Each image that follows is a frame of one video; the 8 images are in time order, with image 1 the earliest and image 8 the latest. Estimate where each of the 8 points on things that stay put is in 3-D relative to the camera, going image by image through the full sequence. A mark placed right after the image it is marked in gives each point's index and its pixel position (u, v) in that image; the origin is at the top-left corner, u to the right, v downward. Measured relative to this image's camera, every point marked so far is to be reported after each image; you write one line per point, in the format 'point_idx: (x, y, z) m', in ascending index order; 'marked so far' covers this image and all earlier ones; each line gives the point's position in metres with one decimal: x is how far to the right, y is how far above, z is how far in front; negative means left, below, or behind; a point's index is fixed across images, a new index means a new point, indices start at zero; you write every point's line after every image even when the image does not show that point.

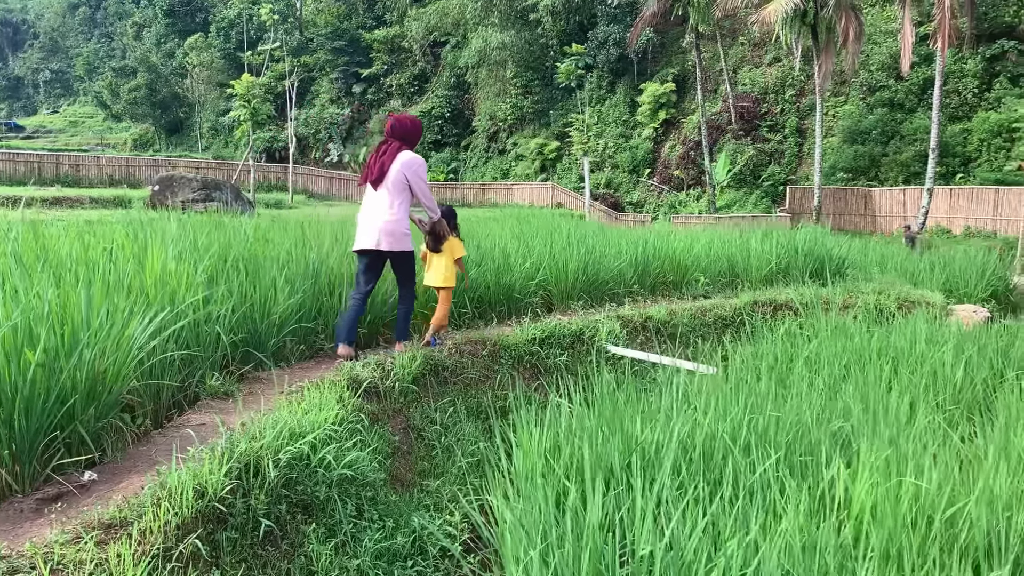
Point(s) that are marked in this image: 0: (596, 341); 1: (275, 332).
0: (+0.4, -0.3, +4.7) m
1: (-0.9, -0.2, +3.5) m
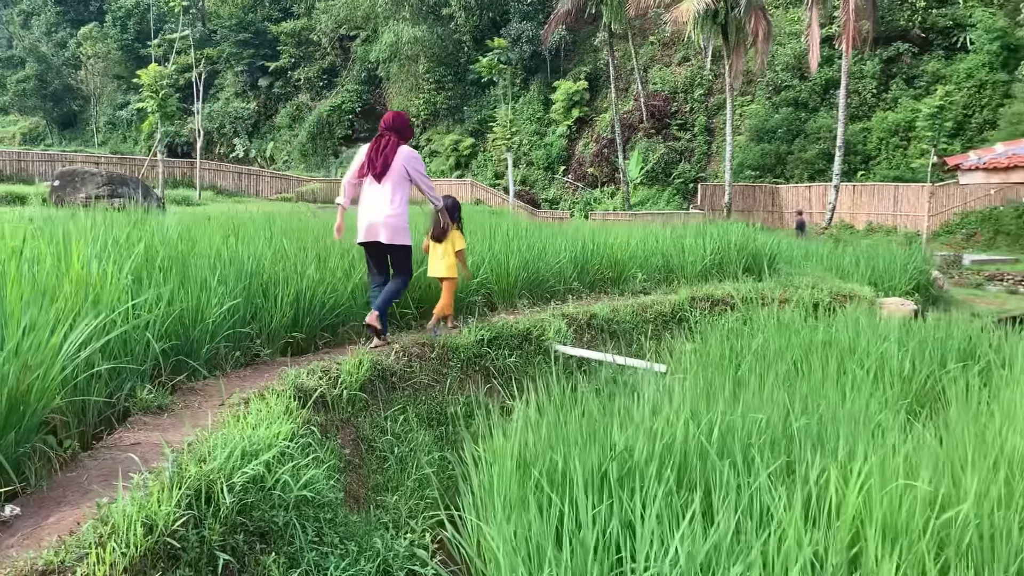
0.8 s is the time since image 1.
0: (+0.2, -0.3, +4.6) m
1: (-1.1, -0.2, +3.2) m
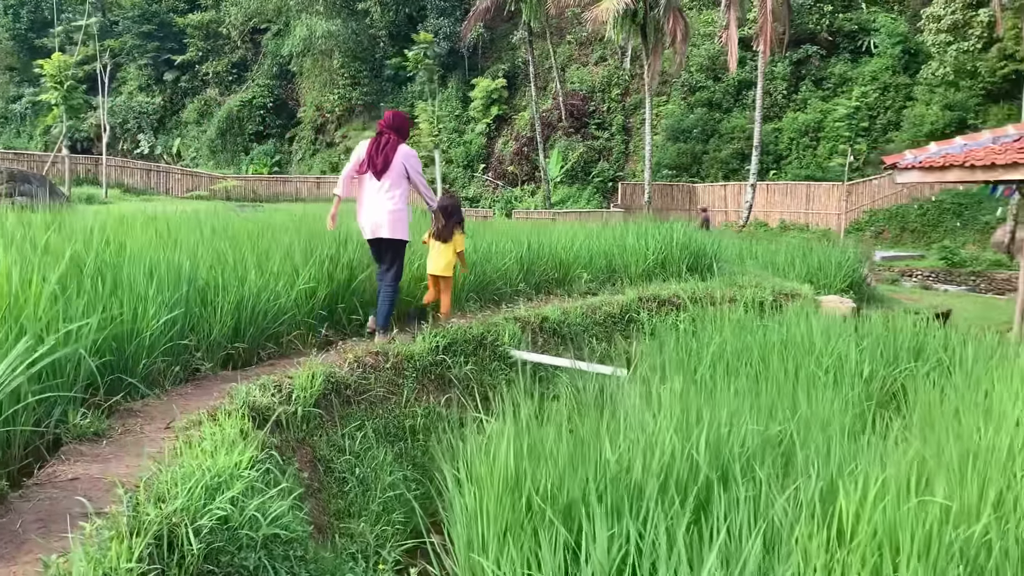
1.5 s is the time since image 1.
0: (-0.1, -0.3, +4.4) m
1: (-1.2, -0.2, +2.9) m
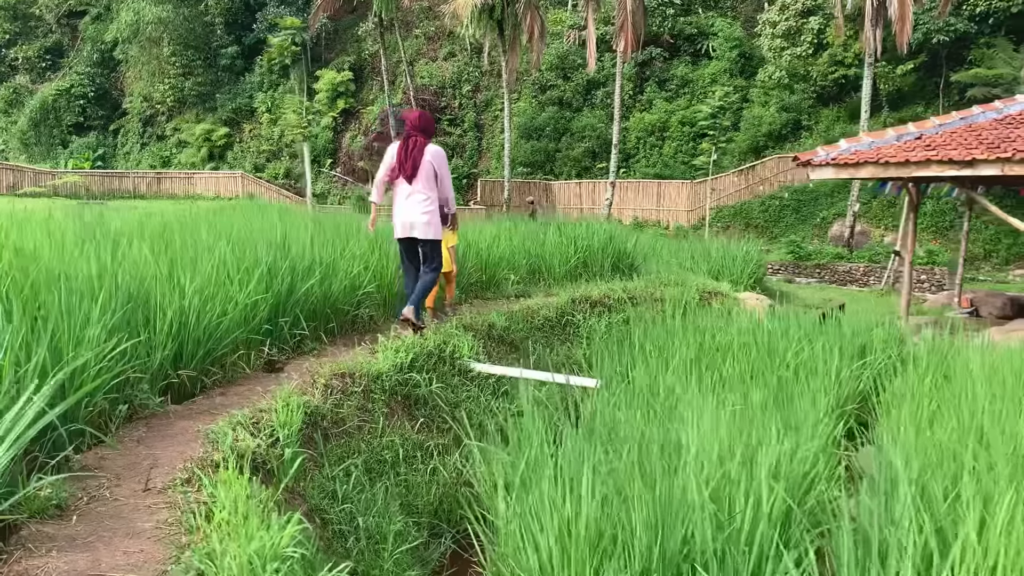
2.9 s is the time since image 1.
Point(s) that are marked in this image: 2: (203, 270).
0: (-0.2, -0.3, +3.9) m
1: (-1.1, -0.3, +2.3) m
2: (-1.1, +0.1, +3.3) m
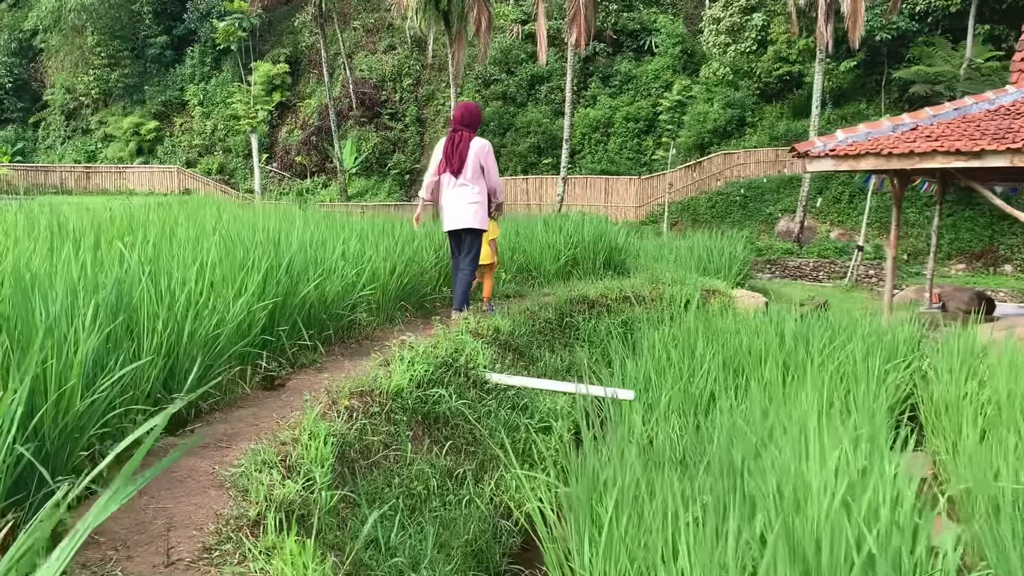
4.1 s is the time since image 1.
0: (-0.2, -0.3, +3.5) m
1: (-0.9, -0.3, +1.8) m
2: (-1.0, 0.0, +2.8) m
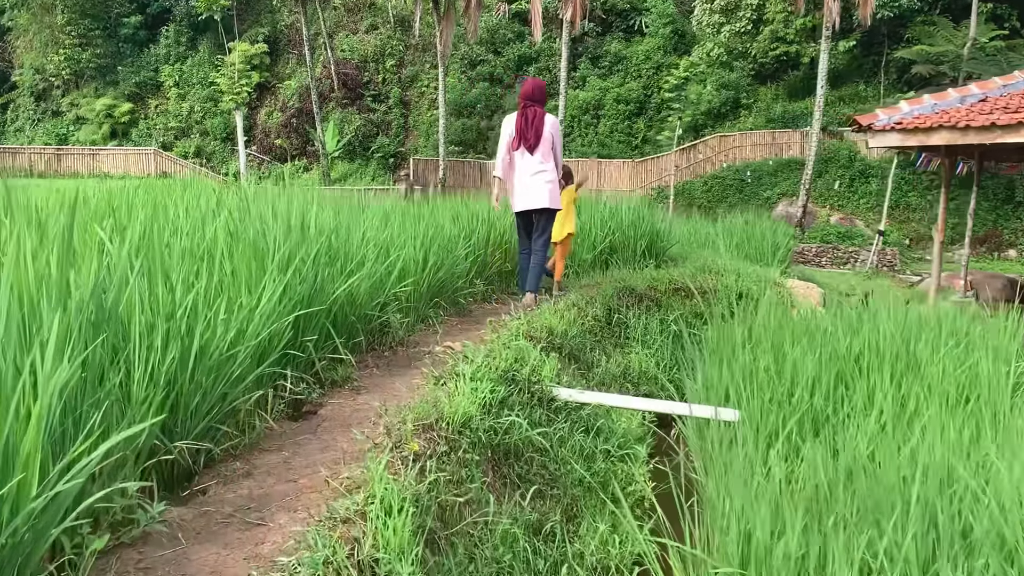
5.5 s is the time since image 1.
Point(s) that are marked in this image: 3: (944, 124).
0: (+0.1, -0.3, +2.8) m
1: (-0.6, -0.3, +1.1) m
2: (-0.8, 0.0, +2.1) m
3: (+2.6, +1.0, +5.3) m
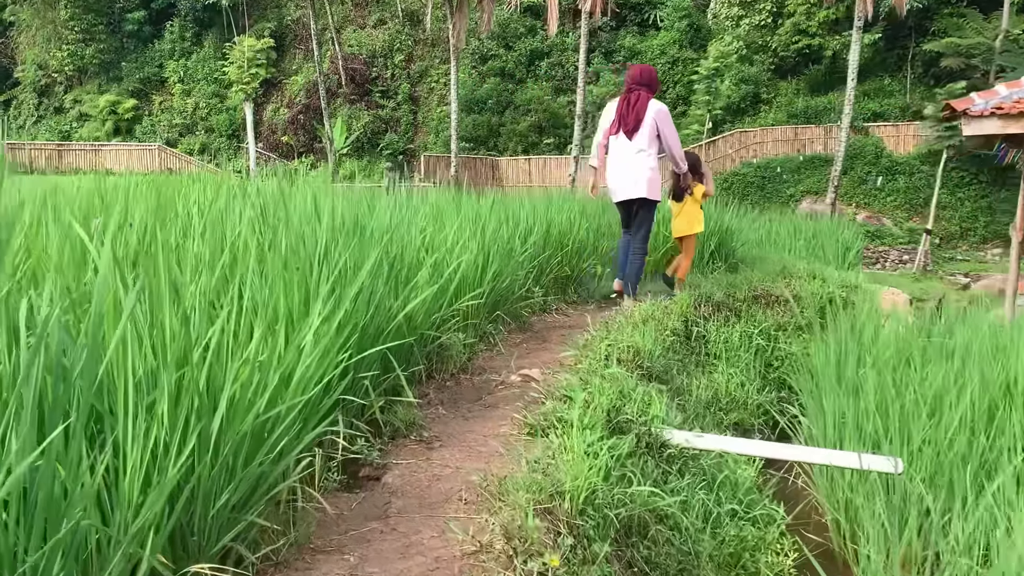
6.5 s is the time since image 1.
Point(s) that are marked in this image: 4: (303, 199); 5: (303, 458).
0: (+0.3, -0.3, +2.2) m
1: (-0.4, -0.3, +0.5) m
2: (-0.5, 0.0, +1.5) m
3: (+2.9, +1.0, +4.7) m
4: (-0.6, +0.3, +2.7) m
5: (-0.4, -0.3, +1.5) m
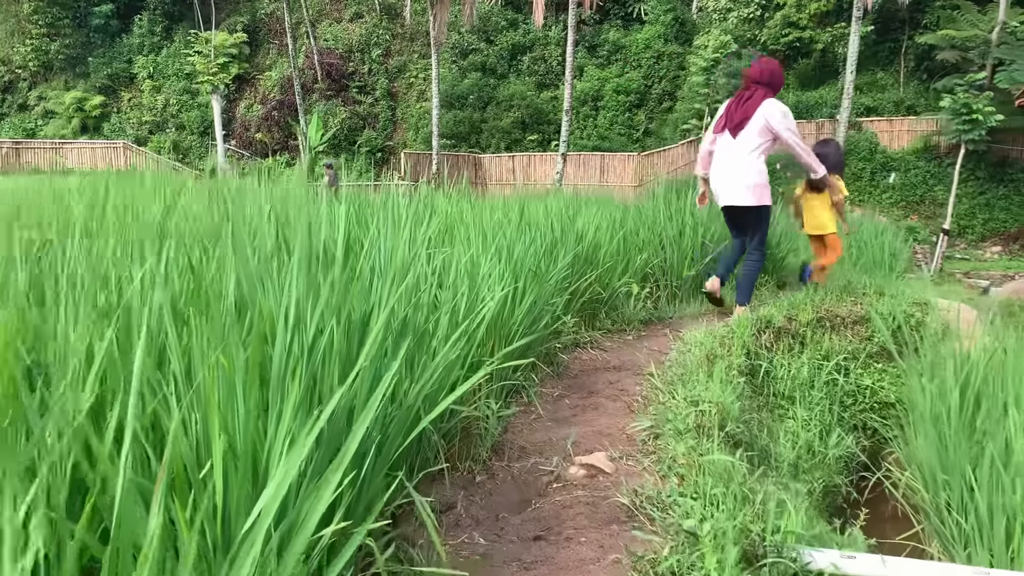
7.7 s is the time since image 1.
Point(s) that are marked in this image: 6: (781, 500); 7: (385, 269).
0: (+0.5, -0.4, +1.5) m
1: (-0.2, -0.5, -0.2) m
2: (-0.4, -0.1, +0.8) m
3: (+2.9, +0.9, +4.0) m
4: (-0.5, +0.2, +1.9) m
5: (-0.2, -0.4, +0.7) m
6: (+0.5, -0.4, +1.7) m
7: (-0.2, 0.0, +1.7) m
